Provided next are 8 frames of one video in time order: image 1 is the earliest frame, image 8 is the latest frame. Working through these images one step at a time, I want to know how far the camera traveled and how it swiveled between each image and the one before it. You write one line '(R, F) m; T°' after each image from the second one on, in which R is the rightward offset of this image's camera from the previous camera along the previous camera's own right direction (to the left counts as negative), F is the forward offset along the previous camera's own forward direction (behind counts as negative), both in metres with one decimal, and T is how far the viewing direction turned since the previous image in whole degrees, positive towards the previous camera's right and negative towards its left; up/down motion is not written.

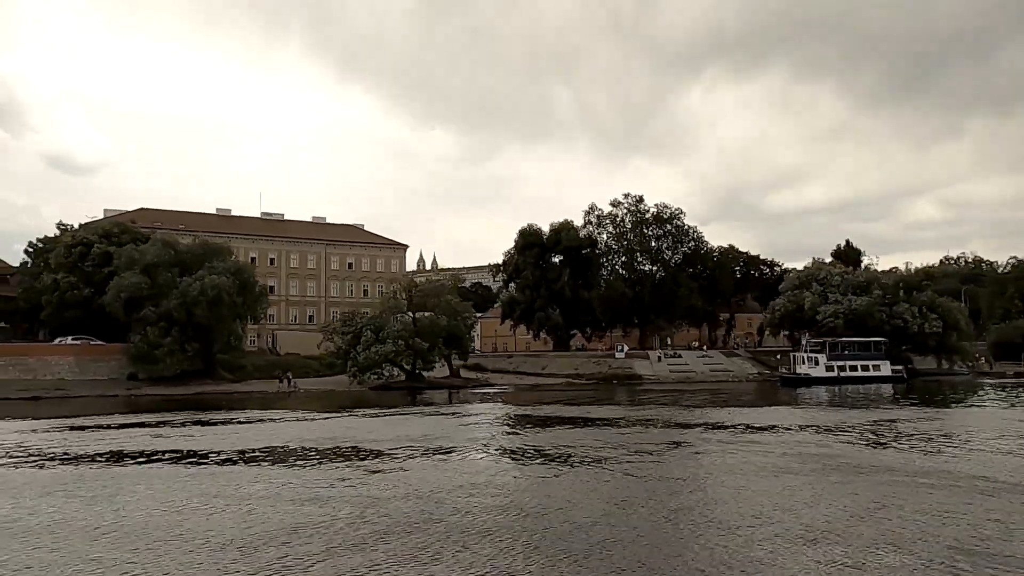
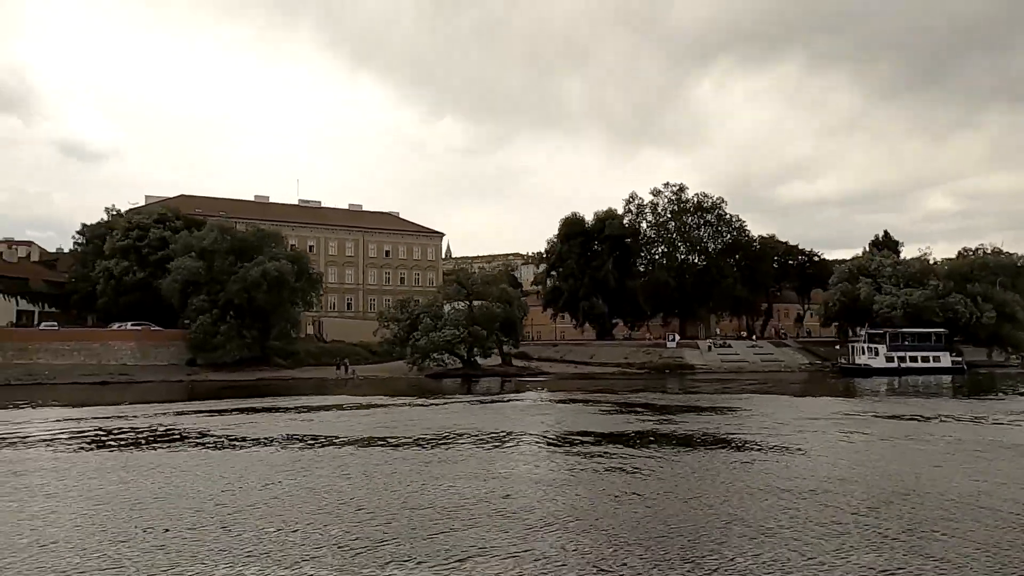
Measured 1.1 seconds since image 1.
(-3.4, +0.1) m; -1°
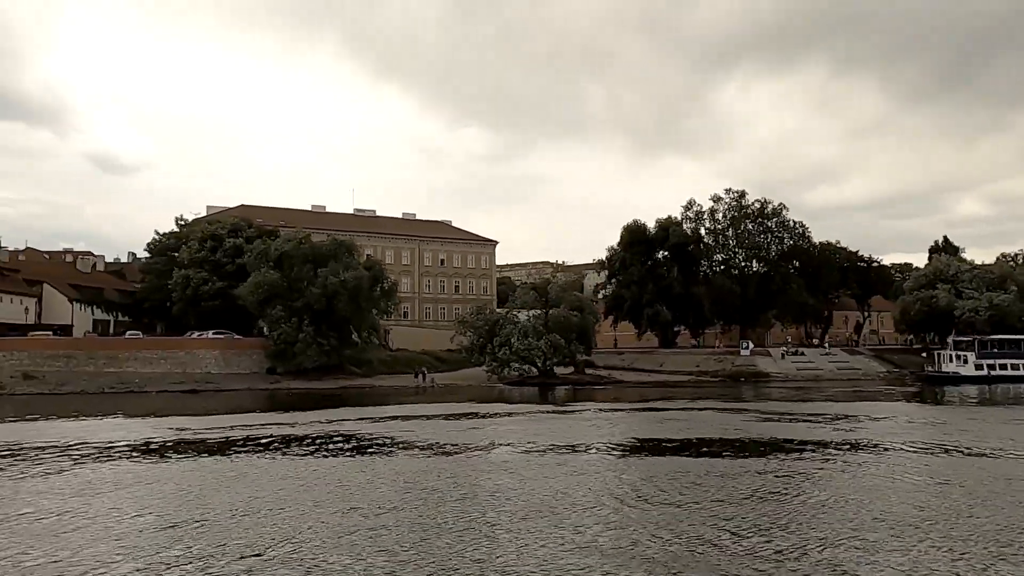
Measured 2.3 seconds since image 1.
(-3.9, +0.1) m; -2°
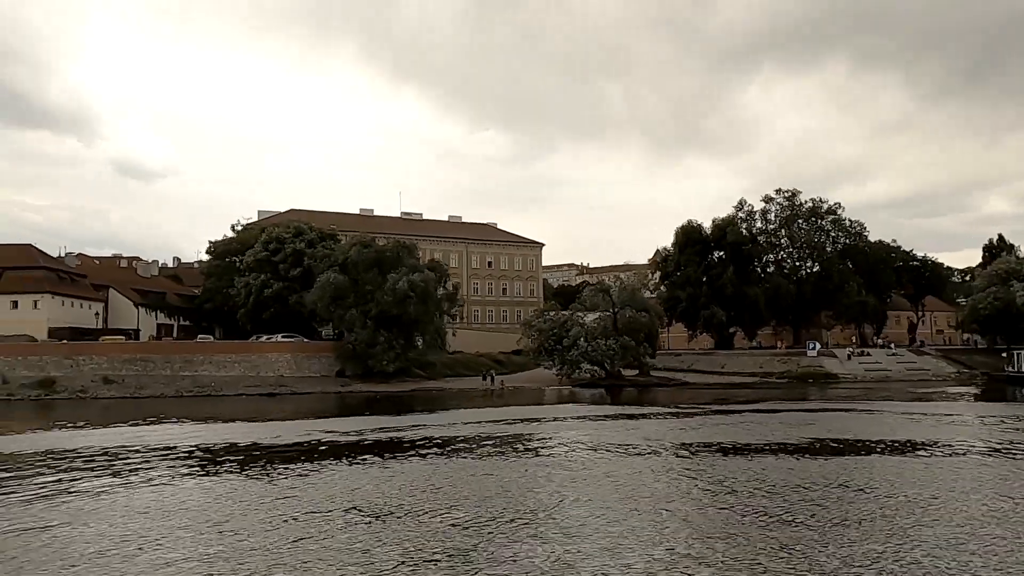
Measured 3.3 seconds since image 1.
(-3.4, +0.1) m; -1°
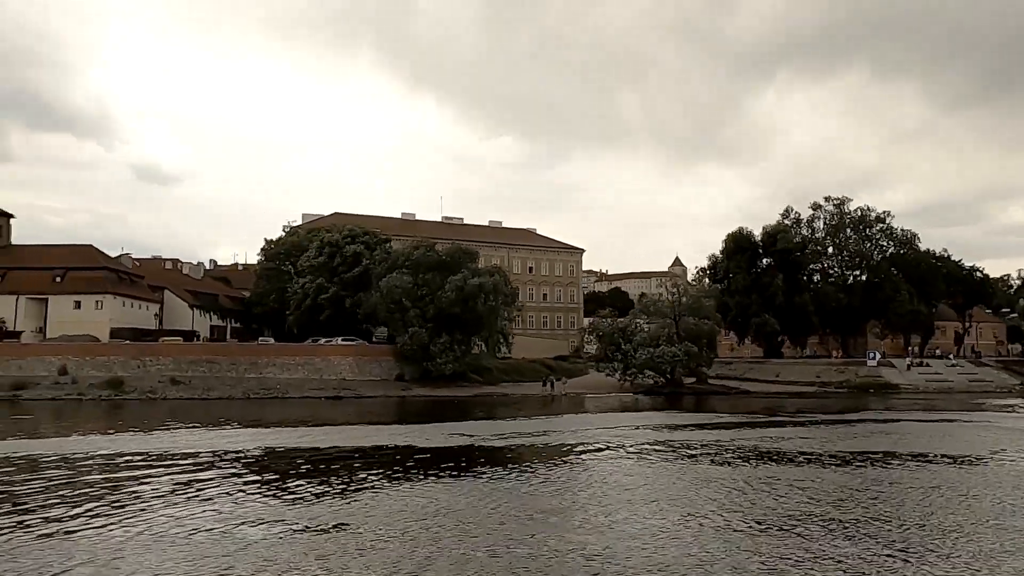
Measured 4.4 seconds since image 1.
(-3.4, +0.2) m; -1°
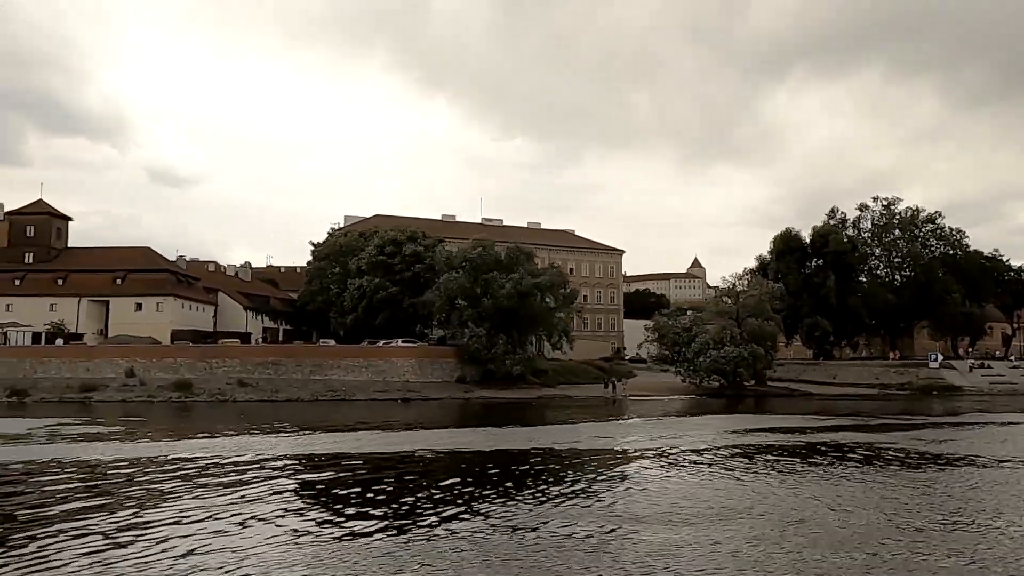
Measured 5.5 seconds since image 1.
(-3.5, +0.3) m; -1°
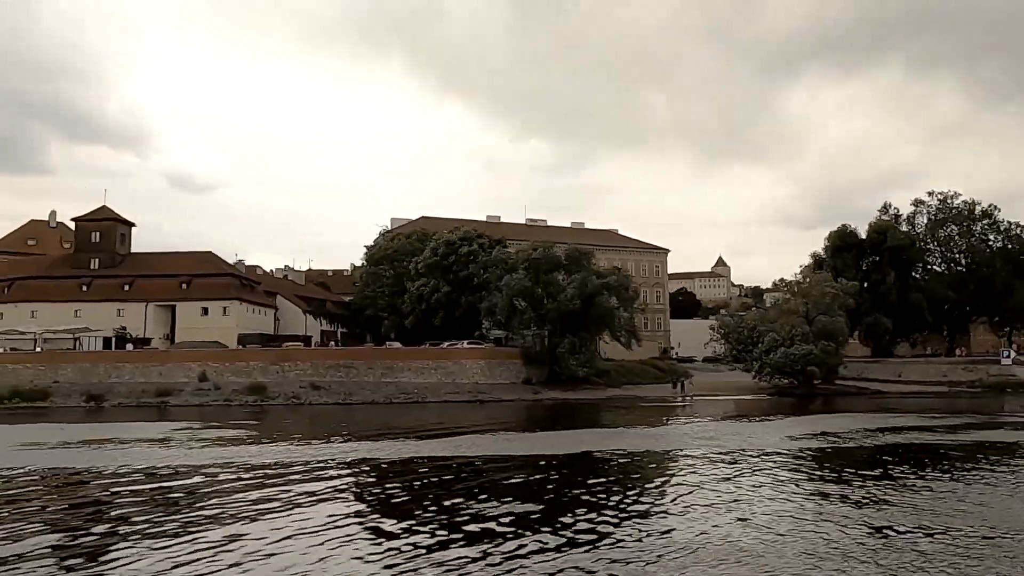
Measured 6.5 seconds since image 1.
(-3.4, +0.3) m; -1°
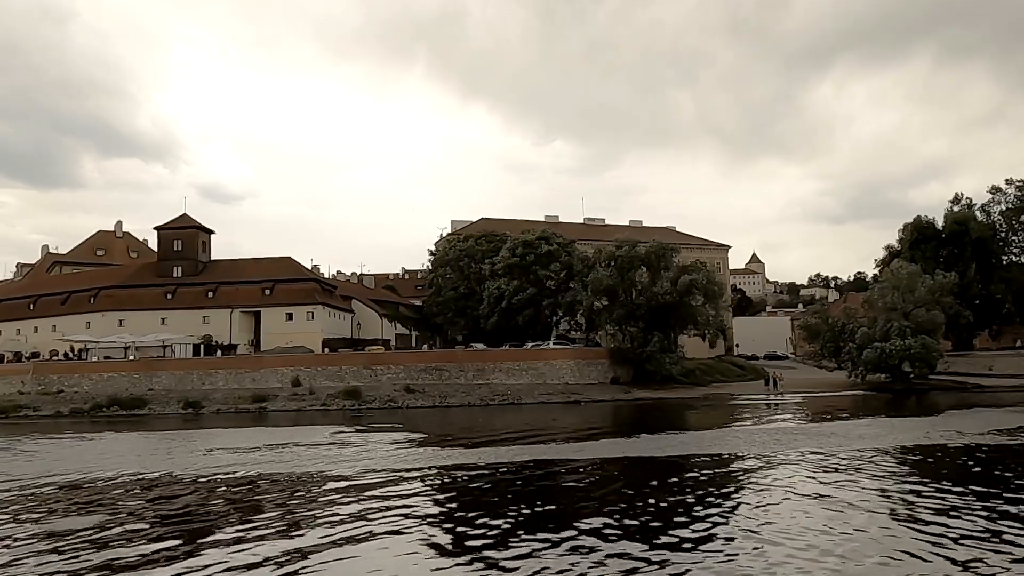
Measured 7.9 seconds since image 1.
(-4.2, +0.5) m; -2°
